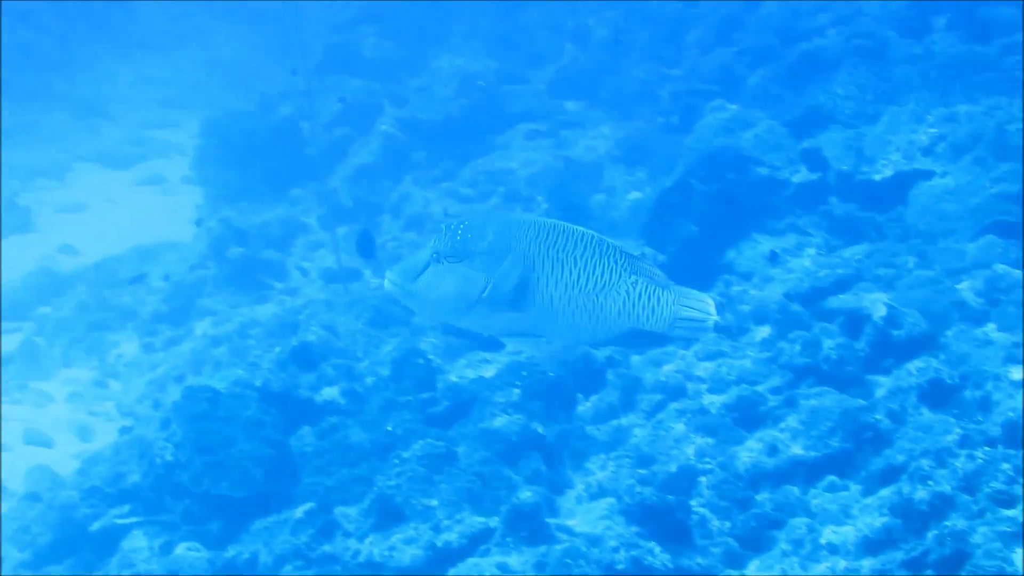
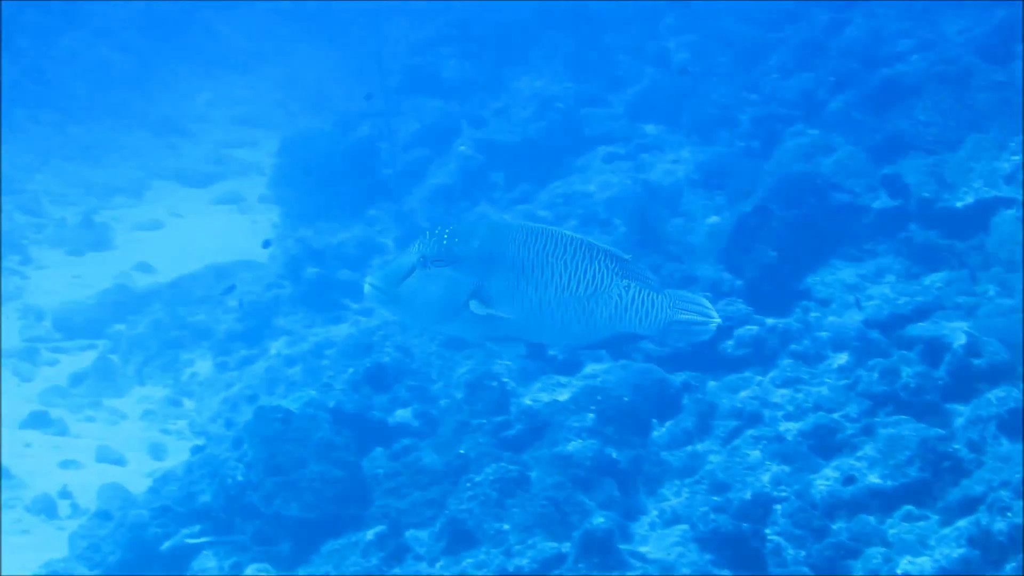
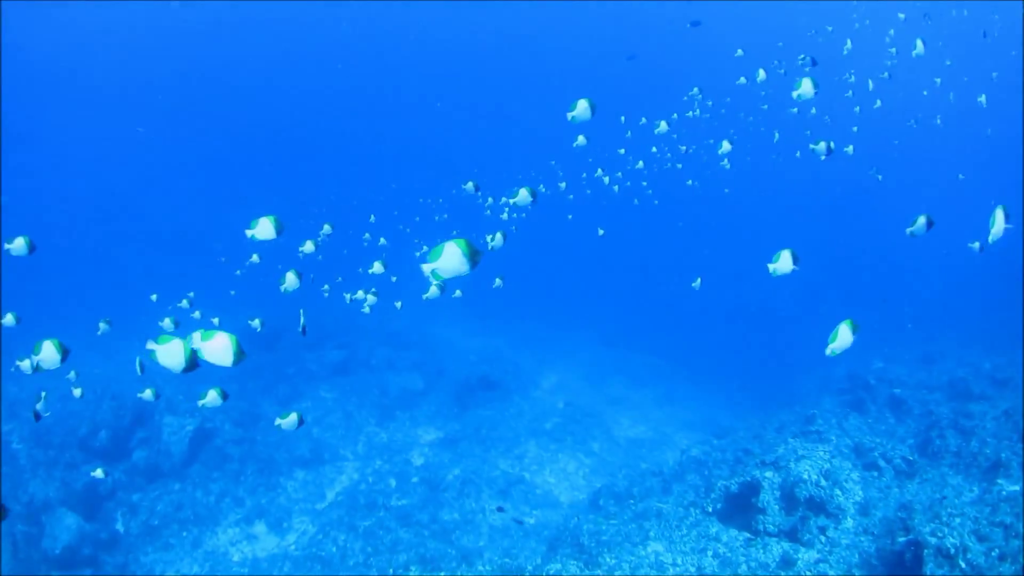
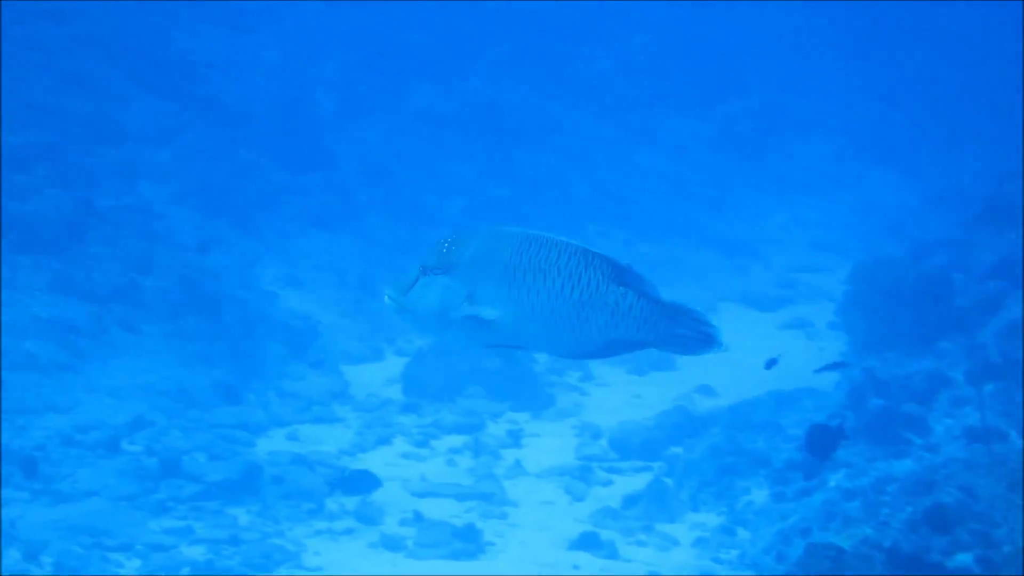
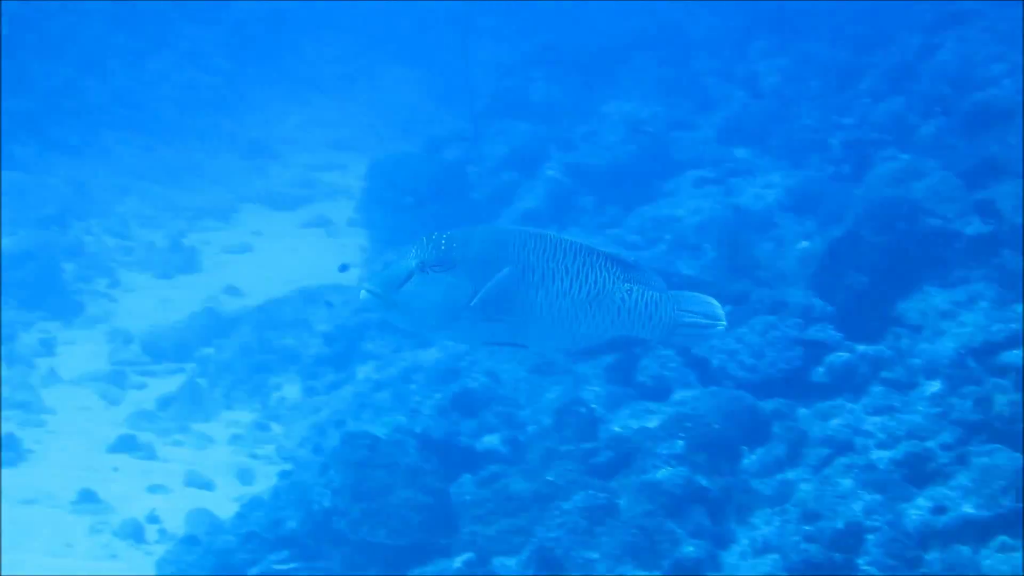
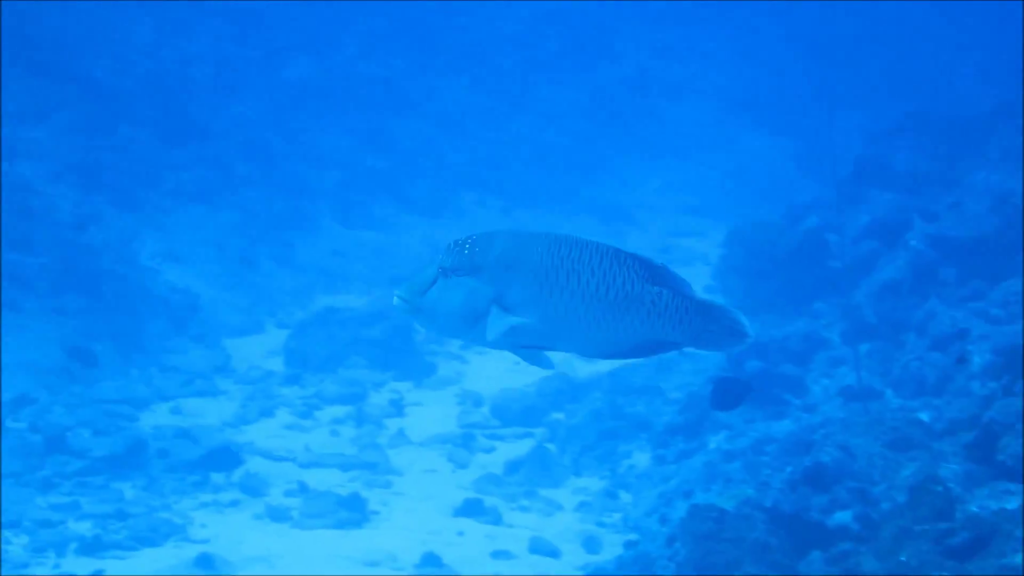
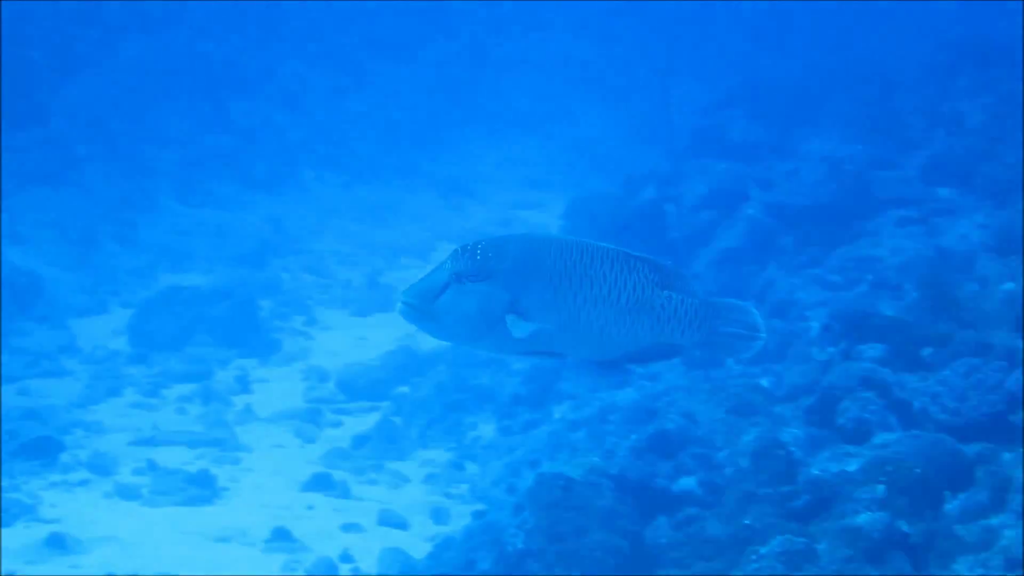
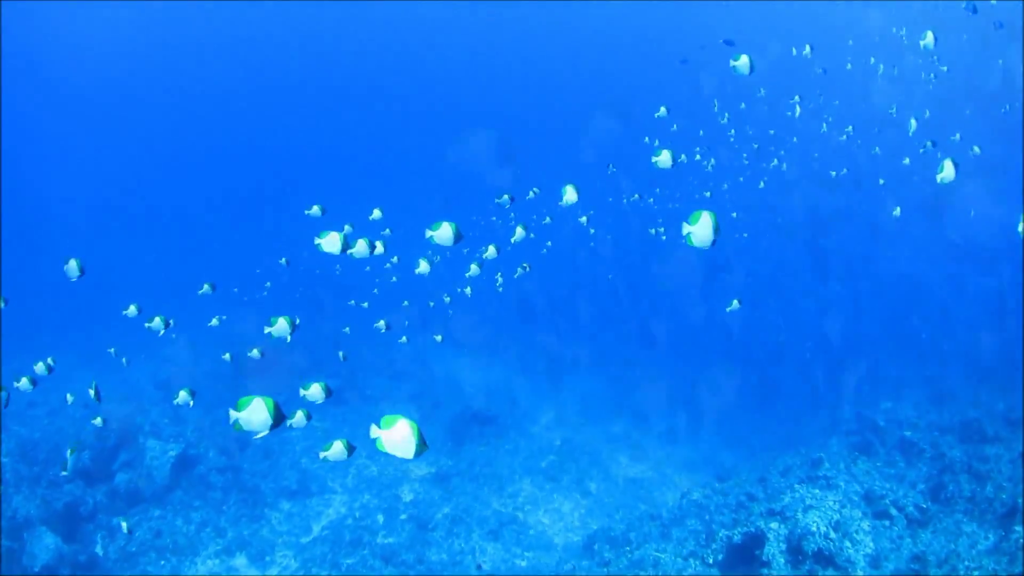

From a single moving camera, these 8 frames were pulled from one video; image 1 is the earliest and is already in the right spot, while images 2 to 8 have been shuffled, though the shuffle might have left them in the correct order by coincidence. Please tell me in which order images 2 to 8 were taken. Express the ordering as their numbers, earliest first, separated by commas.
2, 5, 7, 6, 4, 3, 8
